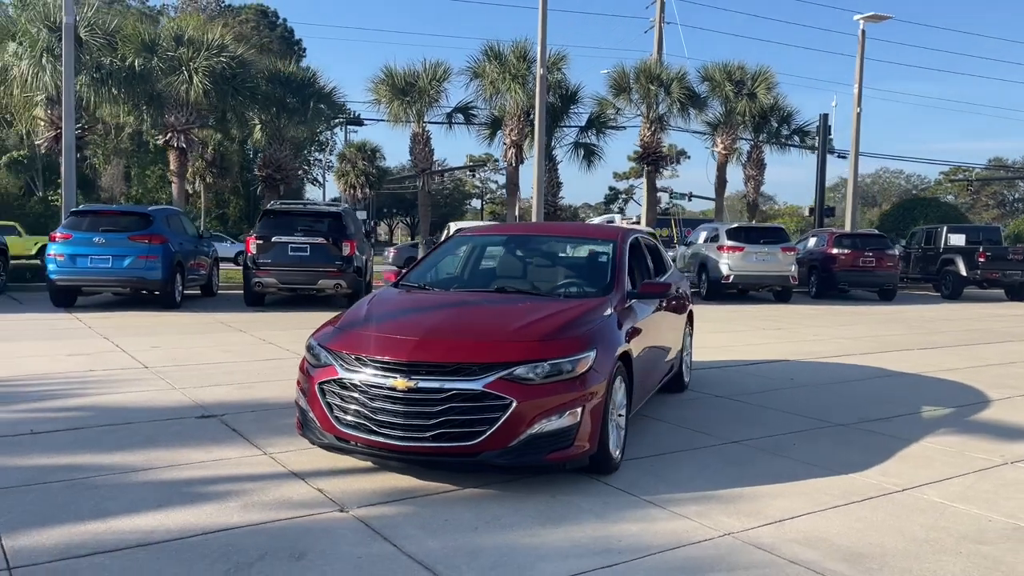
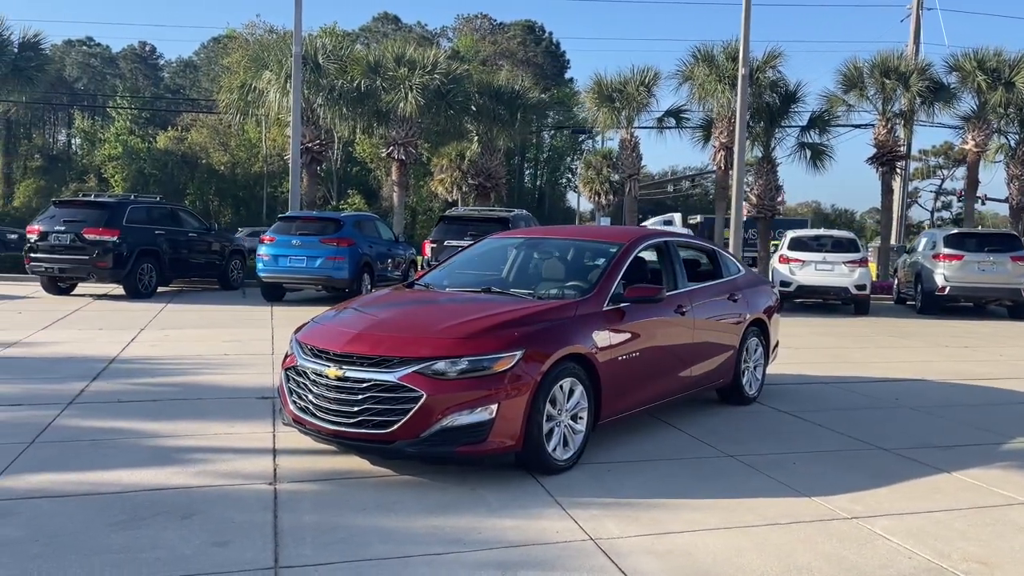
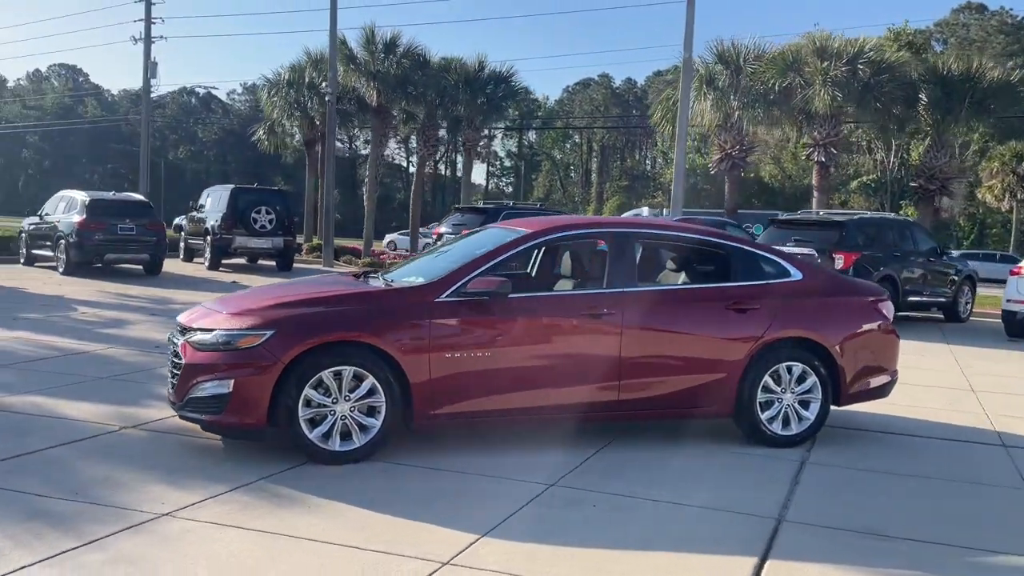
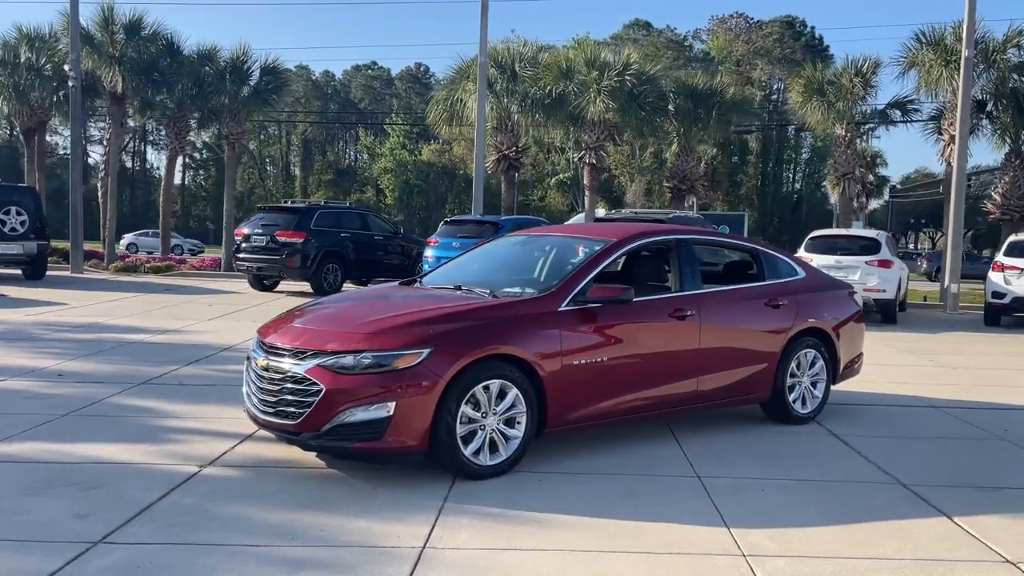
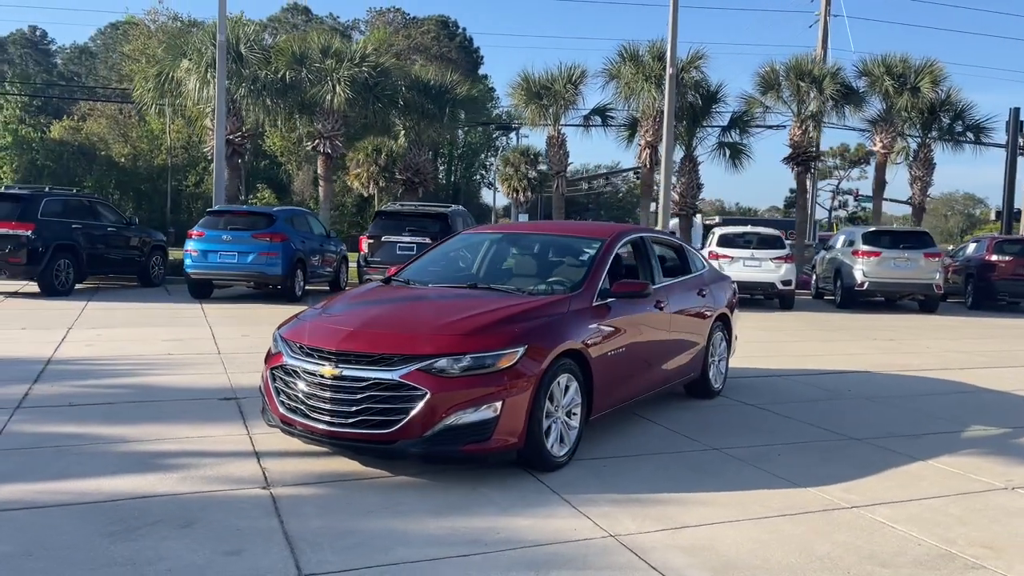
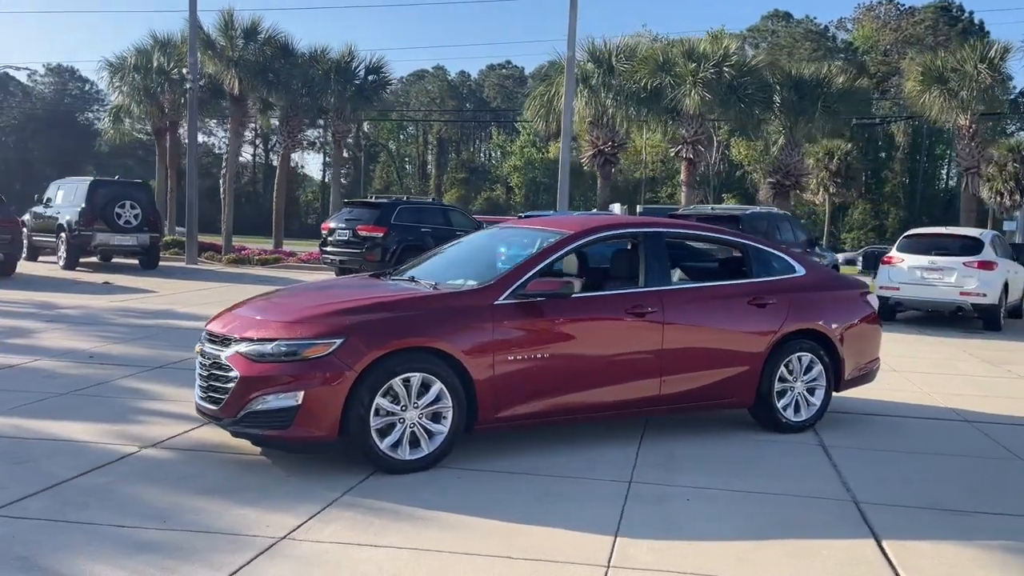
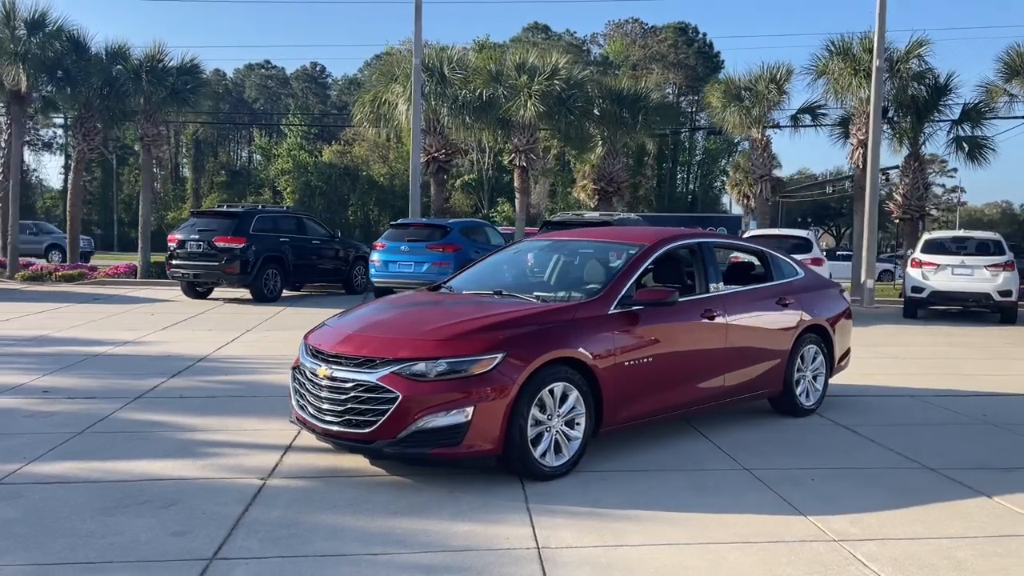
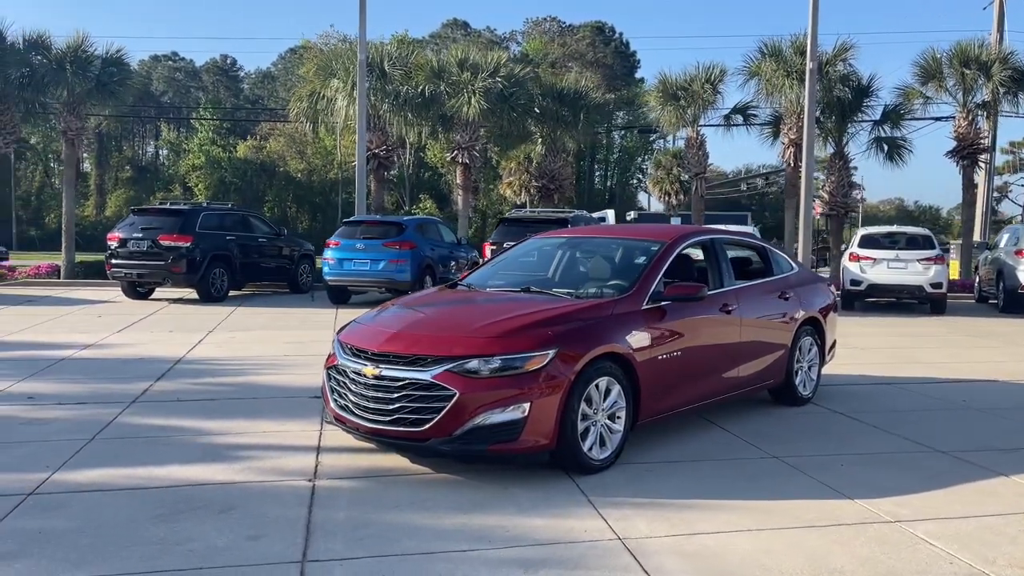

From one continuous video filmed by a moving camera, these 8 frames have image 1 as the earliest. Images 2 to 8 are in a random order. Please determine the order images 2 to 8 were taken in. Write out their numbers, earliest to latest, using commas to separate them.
5, 2, 8, 7, 4, 6, 3
